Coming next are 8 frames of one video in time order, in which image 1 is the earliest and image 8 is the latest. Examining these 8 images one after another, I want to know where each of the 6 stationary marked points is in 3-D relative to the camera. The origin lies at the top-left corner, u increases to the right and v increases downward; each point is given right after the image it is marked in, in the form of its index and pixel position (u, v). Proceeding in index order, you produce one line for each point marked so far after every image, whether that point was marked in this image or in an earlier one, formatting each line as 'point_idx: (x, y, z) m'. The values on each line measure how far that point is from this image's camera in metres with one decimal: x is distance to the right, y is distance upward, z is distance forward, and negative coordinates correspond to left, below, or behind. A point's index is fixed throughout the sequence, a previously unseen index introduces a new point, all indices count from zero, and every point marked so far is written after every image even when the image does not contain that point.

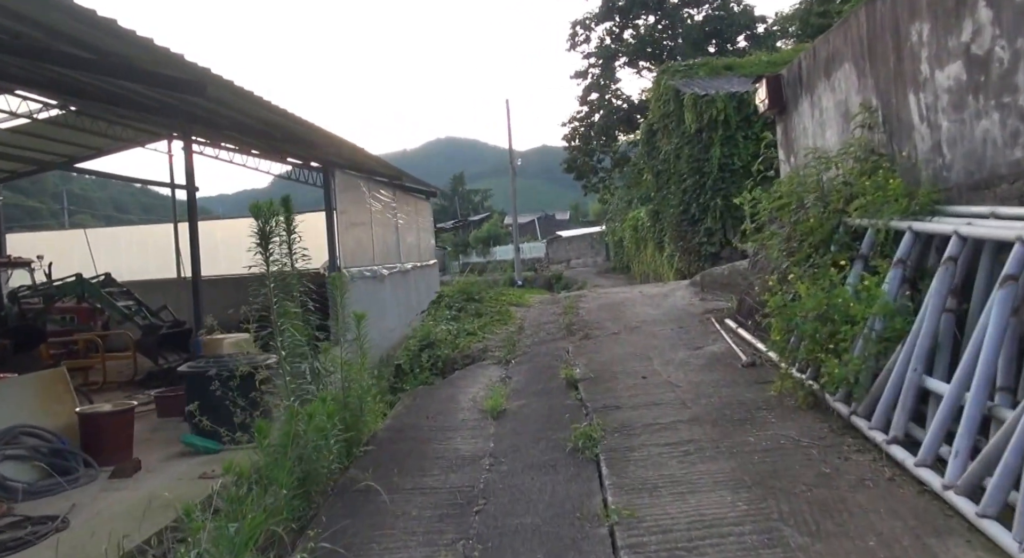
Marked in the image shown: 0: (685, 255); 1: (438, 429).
0: (+3.0, +0.4, +11.7) m
1: (-0.5, -1.0, +4.2) m
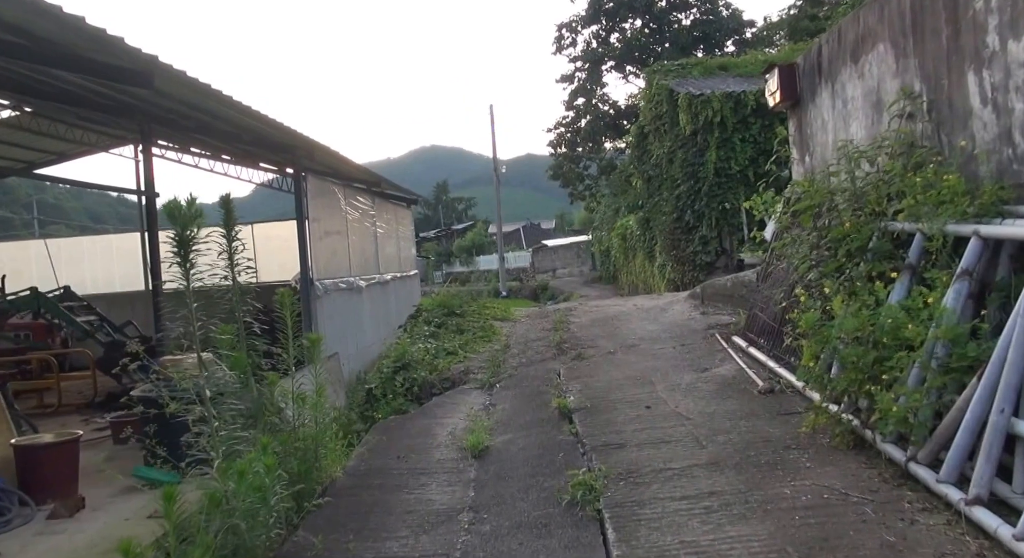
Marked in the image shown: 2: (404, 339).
0: (+2.7, +0.3, +11.1) m
1: (-0.6, -1.1, +3.5) m
2: (-1.2, -0.7, +7.2) m
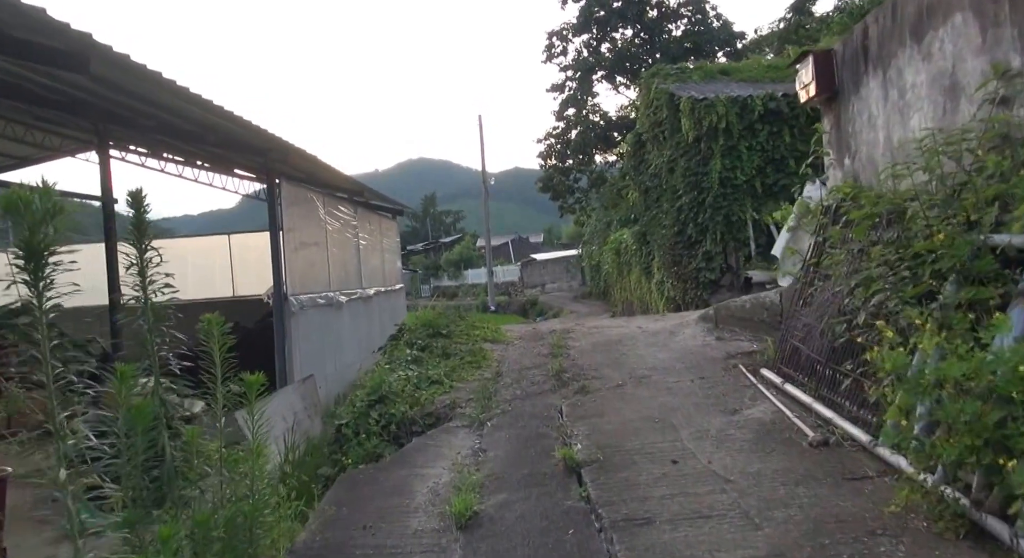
0: (+2.6, 0.0, +10.4) m
1: (-0.6, -1.2, +2.8) m
2: (-1.3, -0.8, +6.4) m
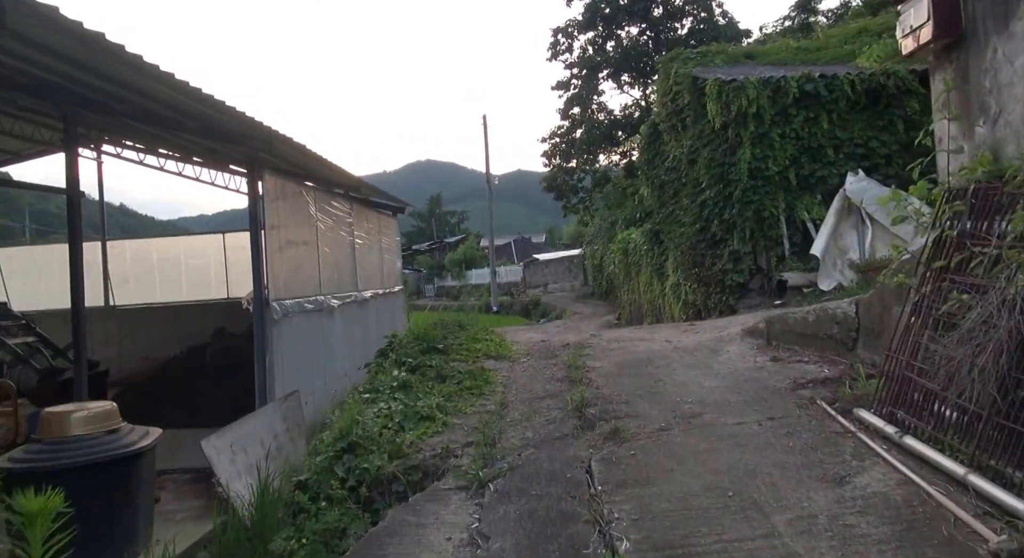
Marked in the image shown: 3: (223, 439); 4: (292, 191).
0: (+2.7, -0.1, +9.2) m
1: (-0.5, -1.2, +1.6) m
2: (-1.2, -0.9, +5.2) m
3: (-2.4, -1.3, +5.4) m
4: (-2.9, +1.2, +8.5) m
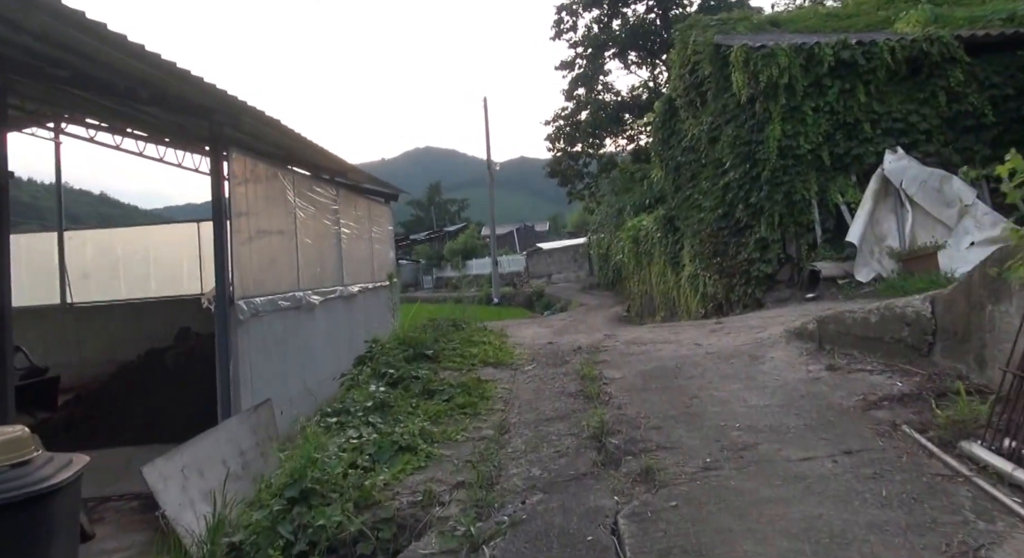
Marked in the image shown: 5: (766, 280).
0: (+2.7, 0.0, +8.4) m
1: (-0.5, -1.3, +0.8) m
2: (-1.2, -0.9, +4.4) m
3: (-2.4, -1.3, +4.6) m
4: (-2.9, +1.2, +7.7) m
5: (+3.1, 0.0, +7.8) m
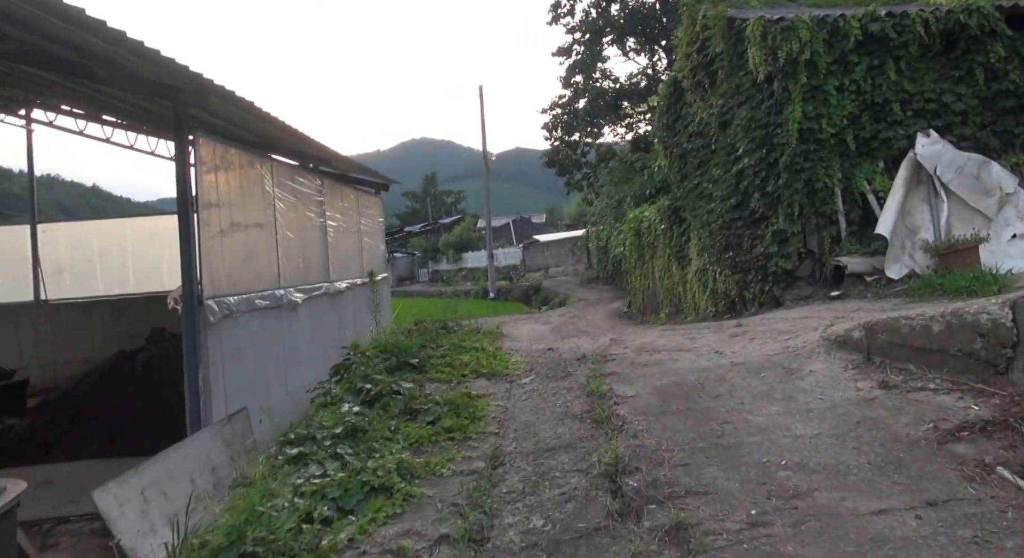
0: (+2.6, +0.1, +7.8) m
1: (-0.5, -1.3, +0.1) m
2: (-1.2, -0.9, +3.8) m
3: (-2.4, -1.3, +3.9) m
4: (-2.9, +1.2, +7.0) m
5: (+3.0, 0.0, +7.1) m
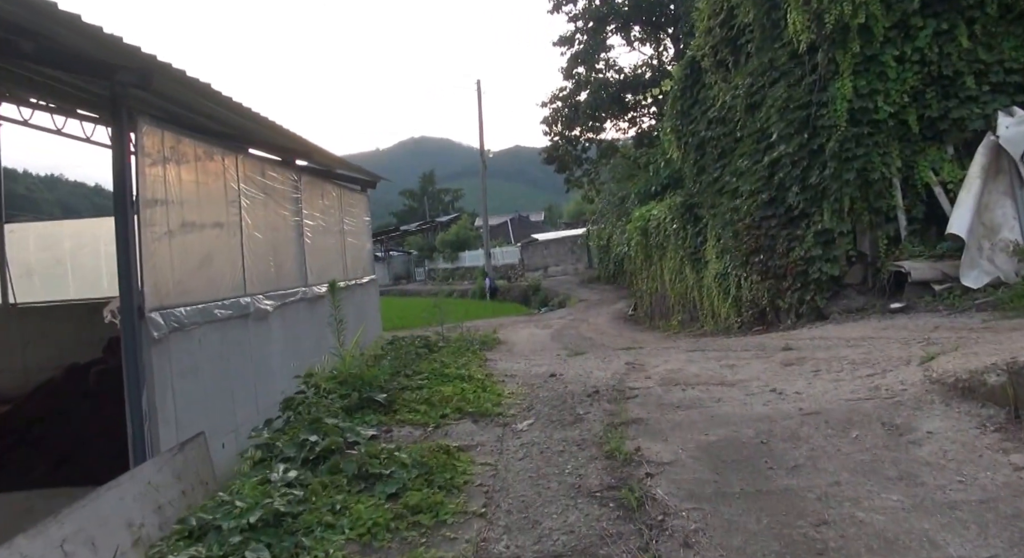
0: (+2.6, 0.0, +6.7) m
1: (-0.6, -1.4, -0.9) m
2: (-1.3, -1.0, +2.7) m
3: (-2.4, -1.4, +2.8) m
4: (-3.0, +1.1, +5.9) m
5: (+3.0, 0.0, +6.1) m
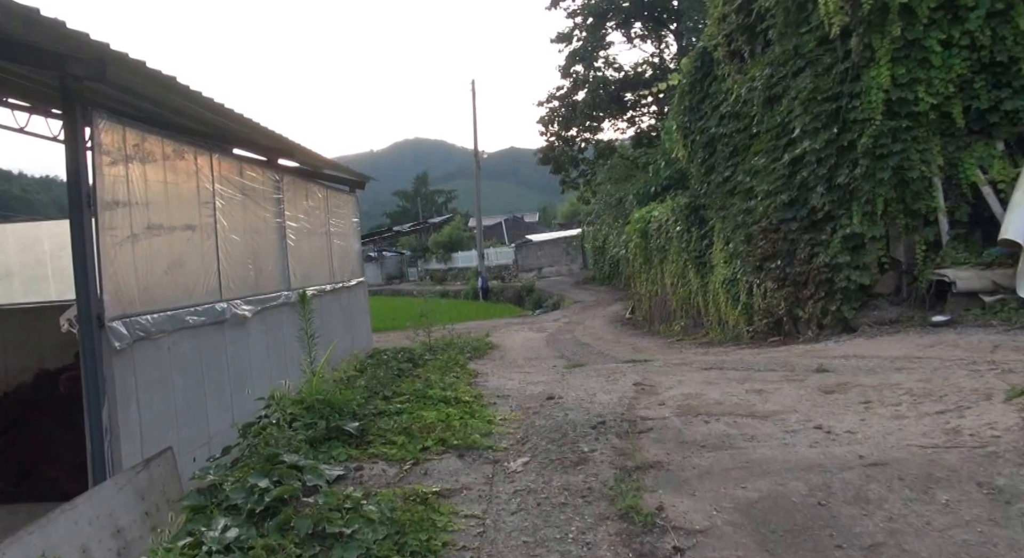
0: (+2.5, -0.1, +6.1) m
1: (-0.6, -1.5, -1.5) m
2: (-1.3, -1.1, +2.1) m
3: (-2.5, -1.5, +2.2) m
4: (-3.0, +1.1, +5.3) m
5: (+2.9, -0.1, +5.5) m
